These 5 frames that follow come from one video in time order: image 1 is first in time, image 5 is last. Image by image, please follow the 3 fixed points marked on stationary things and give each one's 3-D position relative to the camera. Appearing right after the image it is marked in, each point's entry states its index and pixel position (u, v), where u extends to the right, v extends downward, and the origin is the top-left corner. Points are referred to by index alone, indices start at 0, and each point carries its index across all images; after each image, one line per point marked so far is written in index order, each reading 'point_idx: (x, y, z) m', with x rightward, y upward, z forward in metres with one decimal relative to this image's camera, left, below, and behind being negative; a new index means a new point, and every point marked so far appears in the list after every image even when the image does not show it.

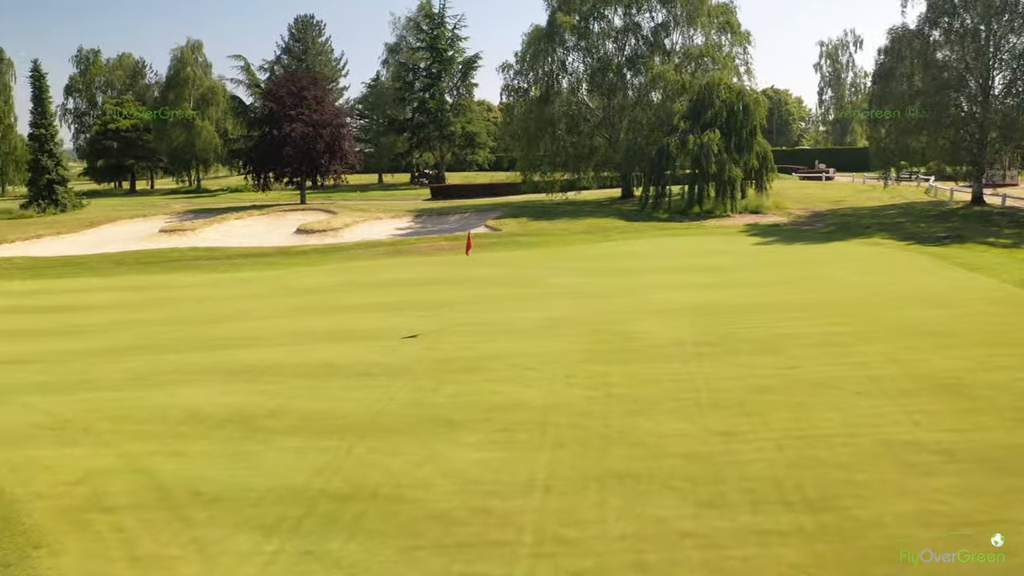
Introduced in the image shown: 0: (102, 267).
0: (-9.0, +0.4, +18.0) m
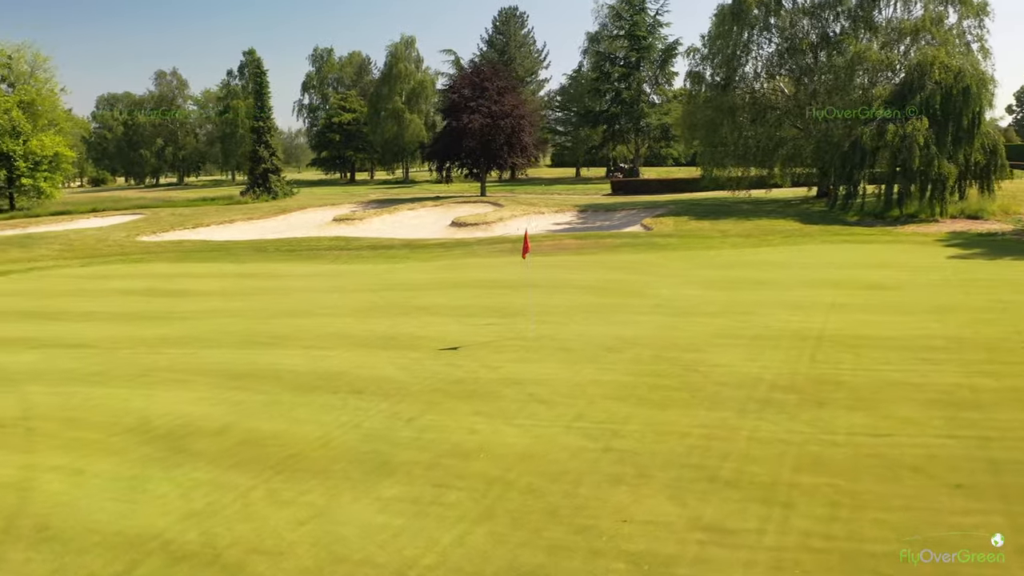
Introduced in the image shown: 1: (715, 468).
0: (-6.1, +0.7, +18.5) m
1: (+1.5, -1.3, +5.9) m
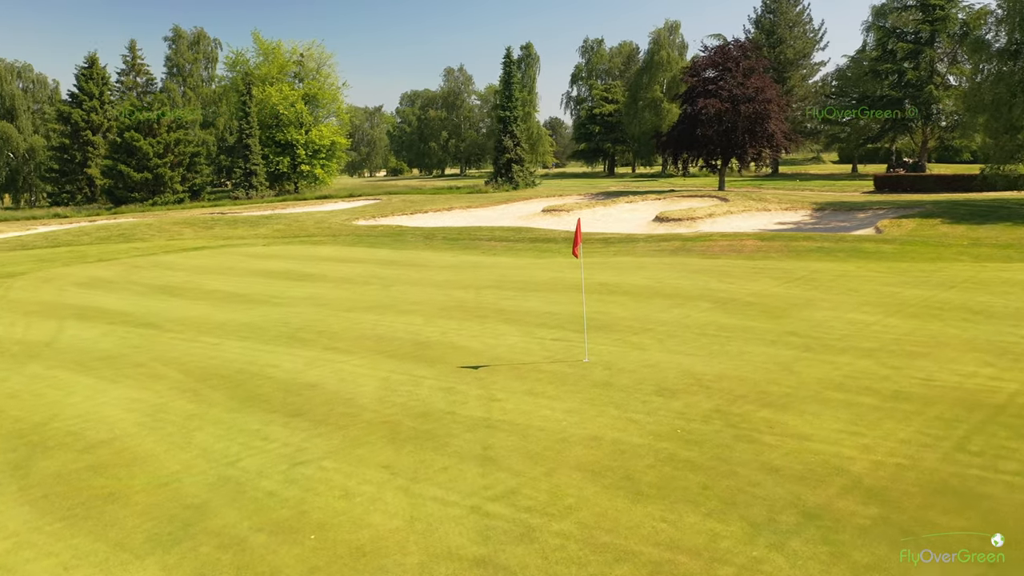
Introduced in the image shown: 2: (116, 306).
0: (-2.2, +1.0, +17.7) m
1: (+0.4, -1.4, +3.3) m
2: (-5.7, -0.3, +12.0) m
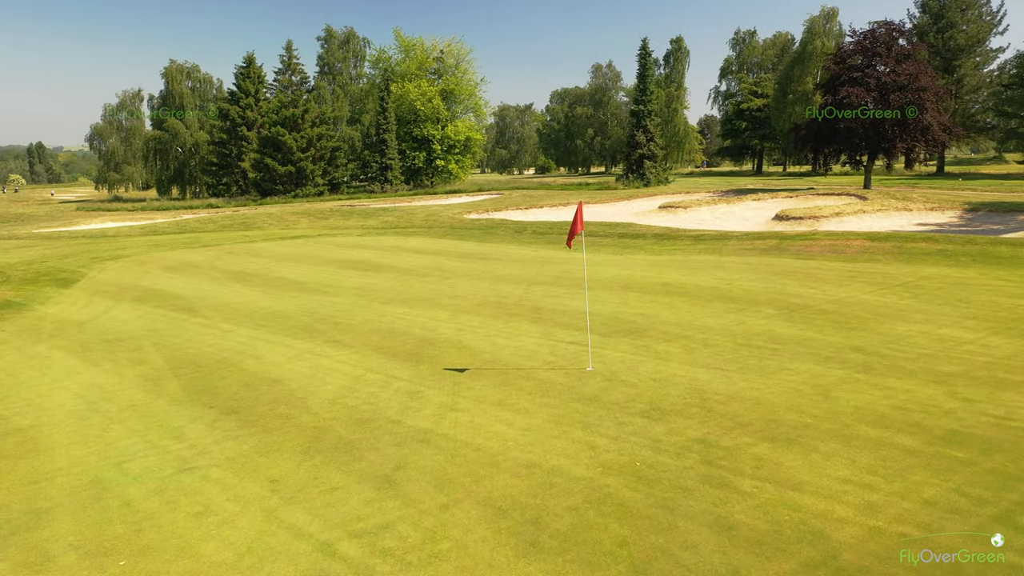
0: (-0.3, +1.1, +17.0) m
1: (-0.4, -1.3, +2.4) m
2: (-4.8, 0.0, +12.0) m
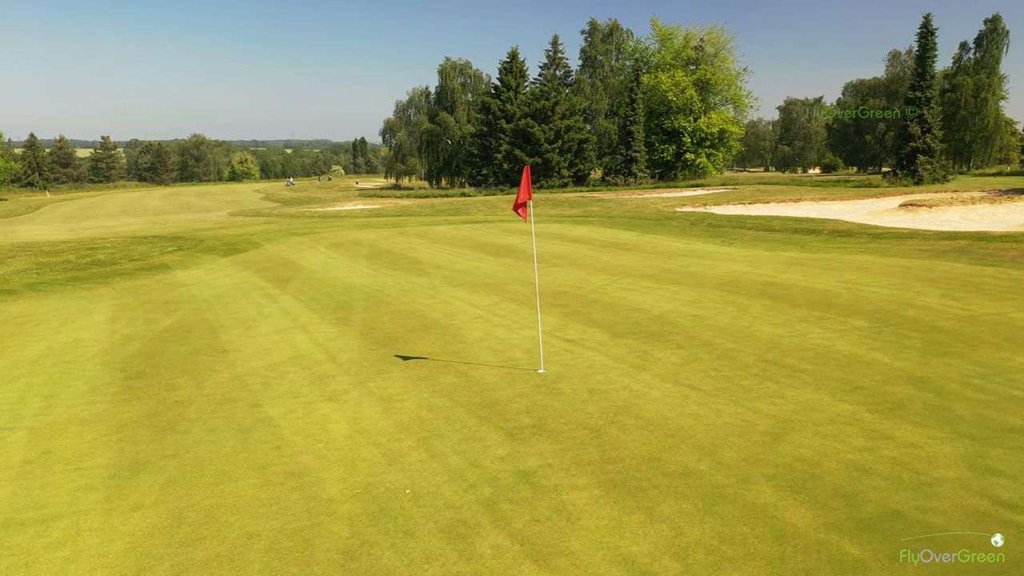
0: (+3.0, +1.2, +15.5) m
1: (-2.2, -1.1, +1.8) m
2: (-3.0, +0.4, +12.3) m
